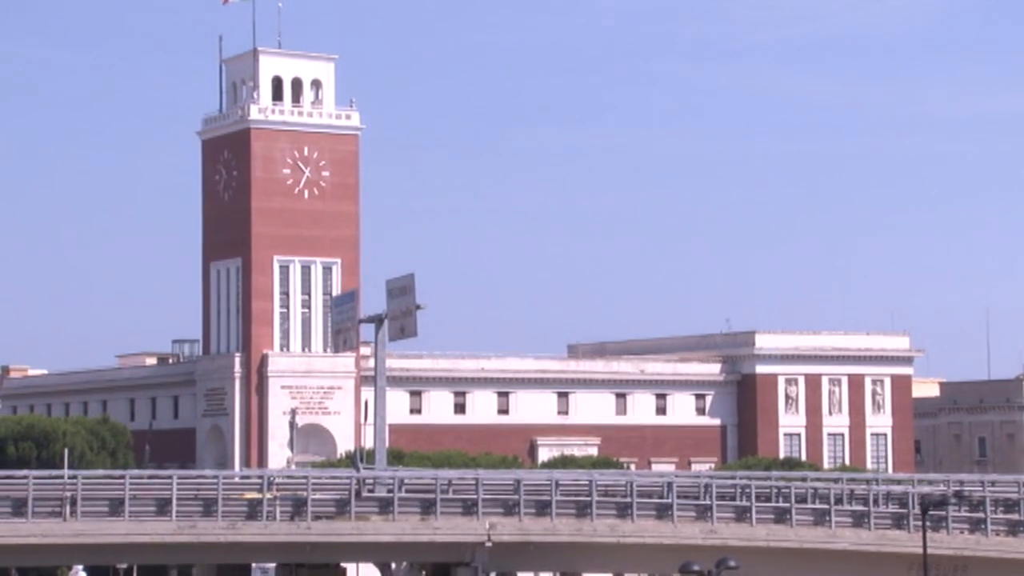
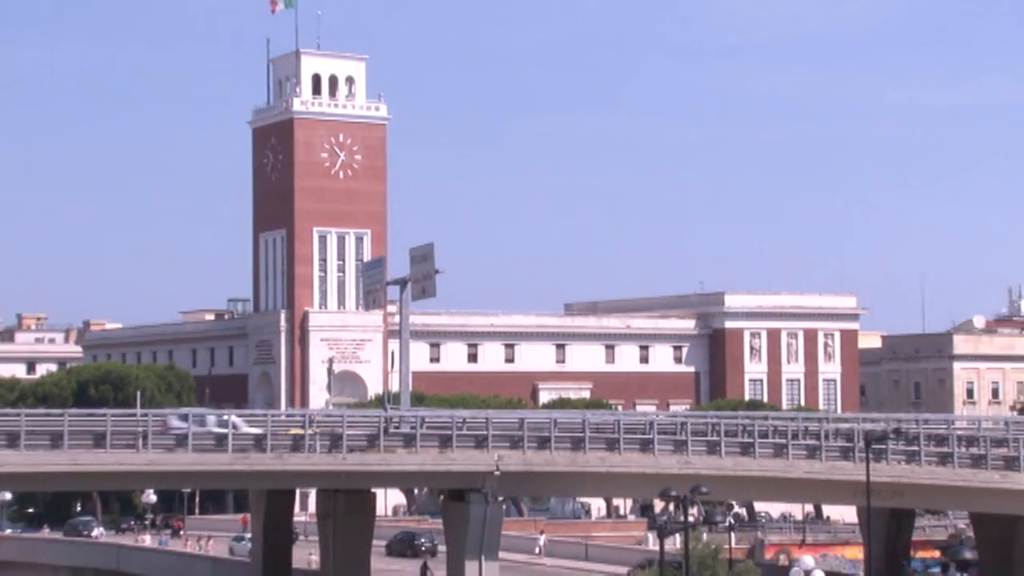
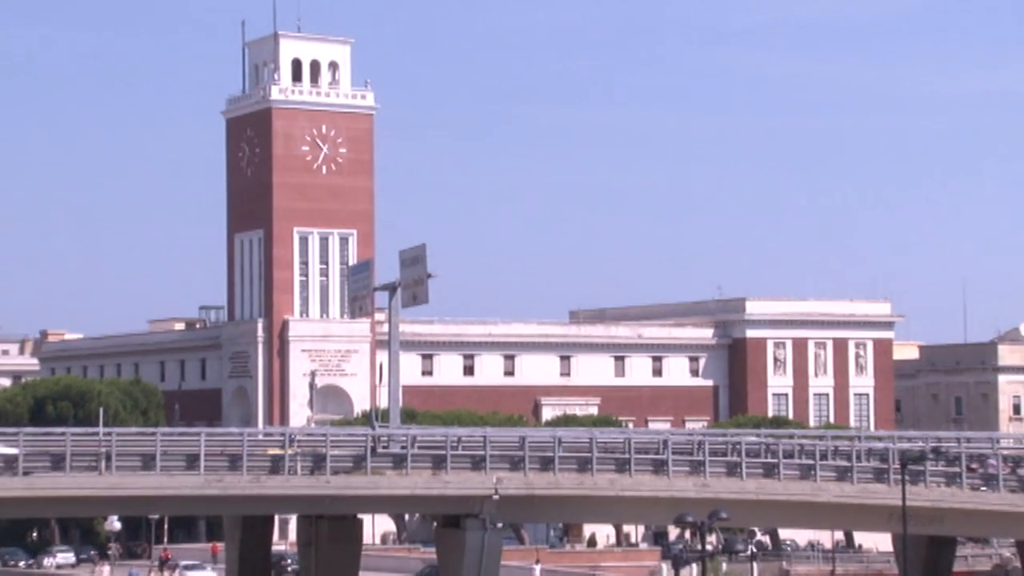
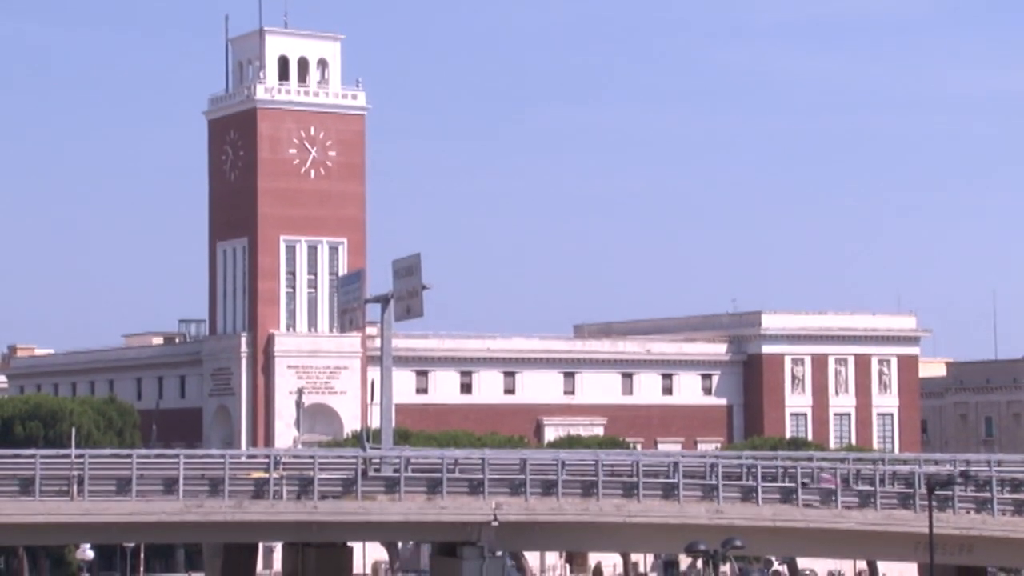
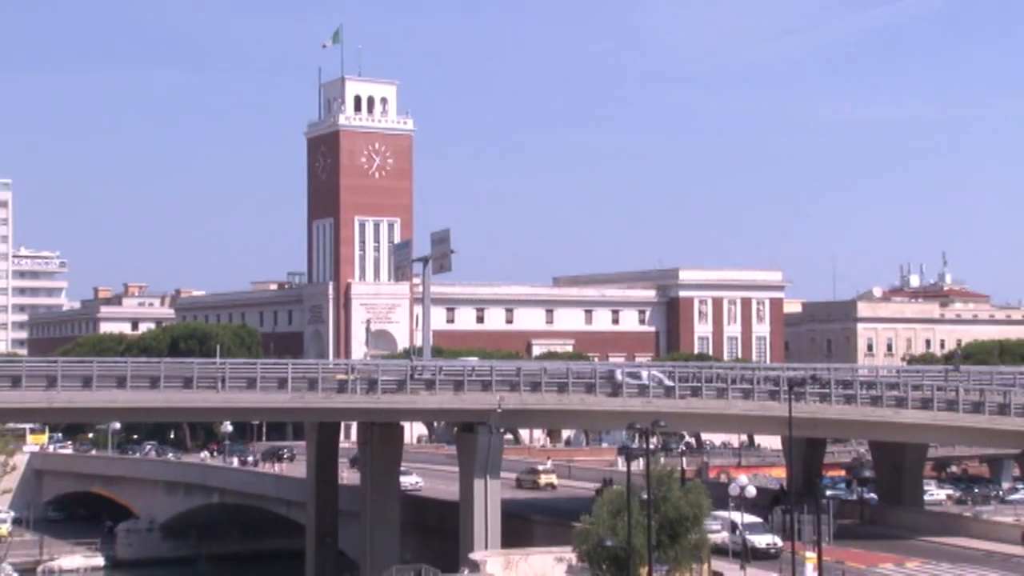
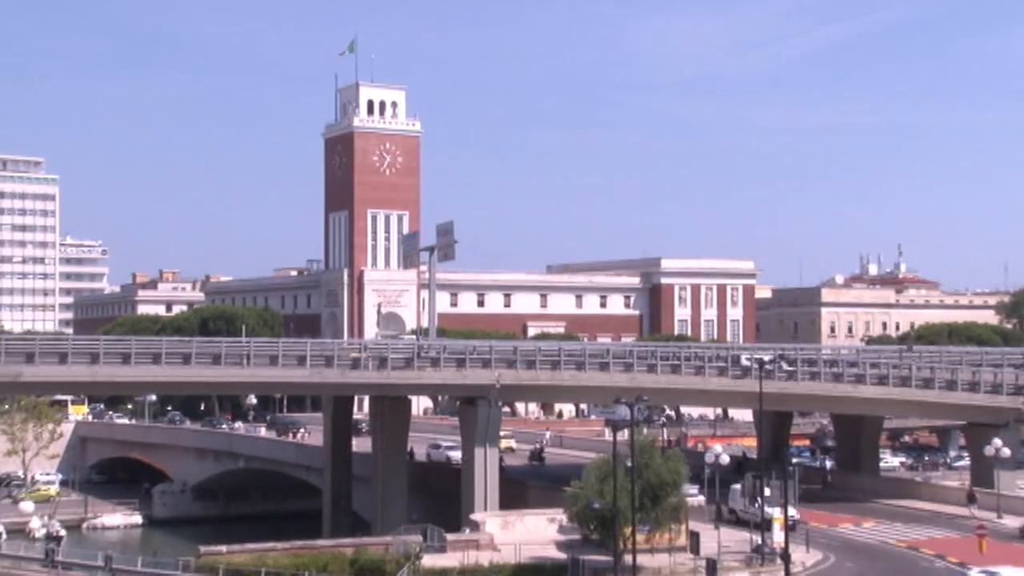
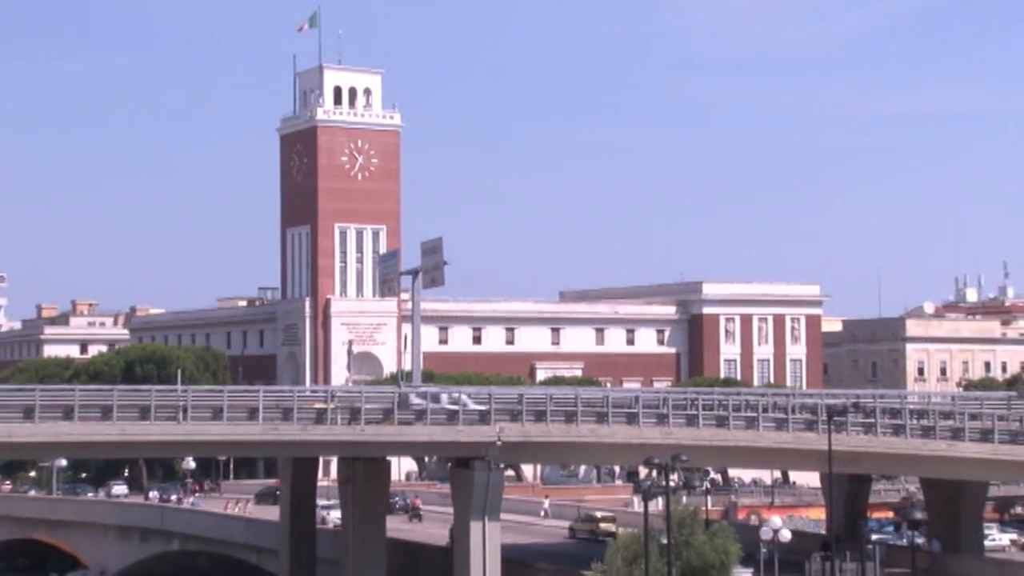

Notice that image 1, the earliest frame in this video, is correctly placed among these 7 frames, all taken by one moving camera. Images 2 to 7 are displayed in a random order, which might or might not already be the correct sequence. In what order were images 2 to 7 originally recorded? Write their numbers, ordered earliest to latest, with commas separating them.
4, 3, 2, 7, 5, 6
